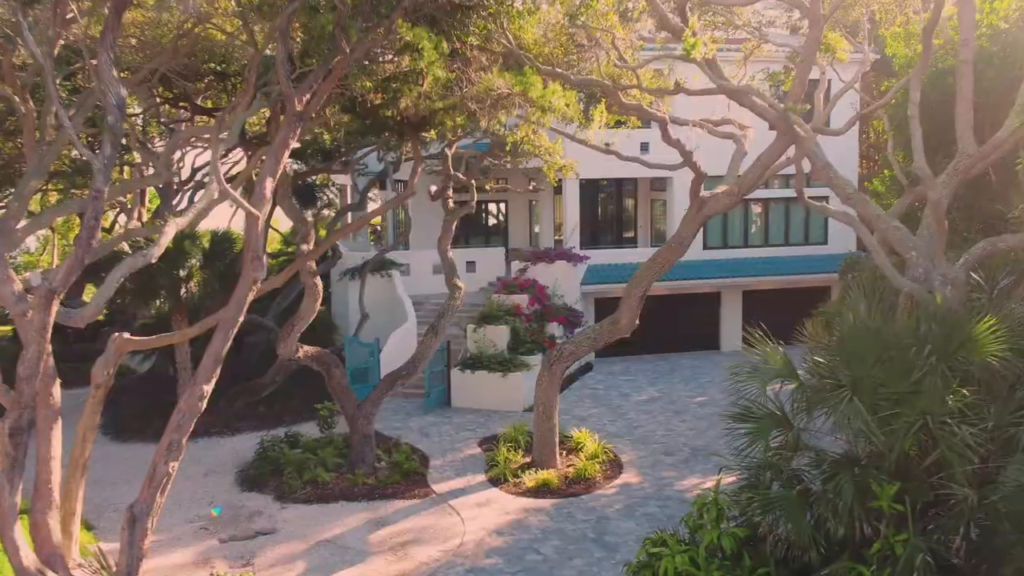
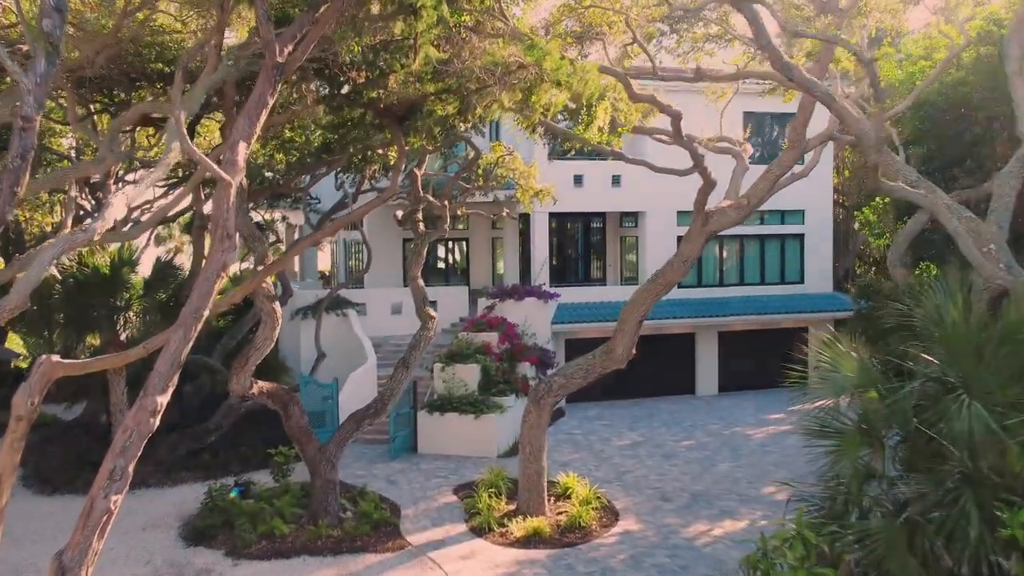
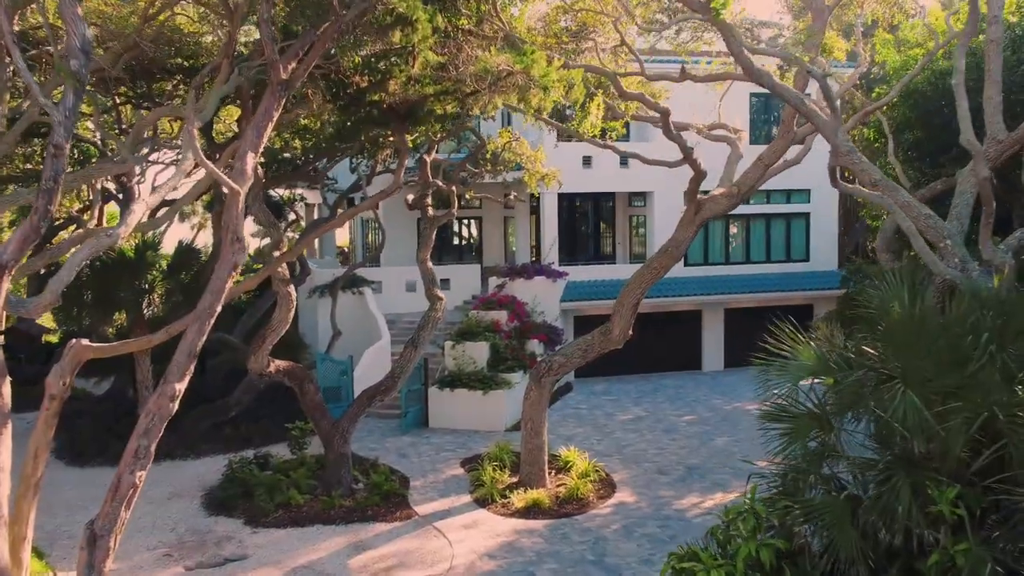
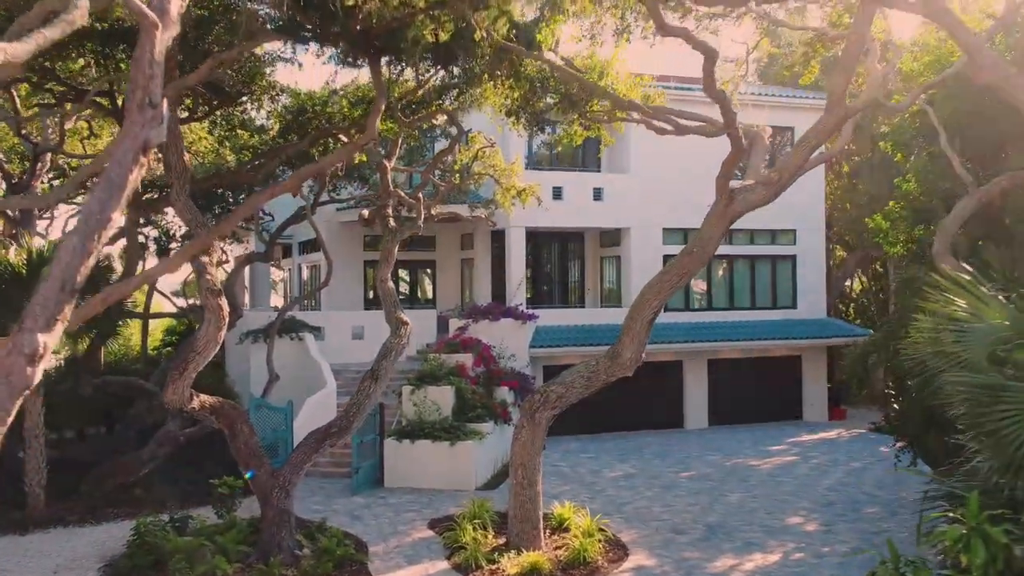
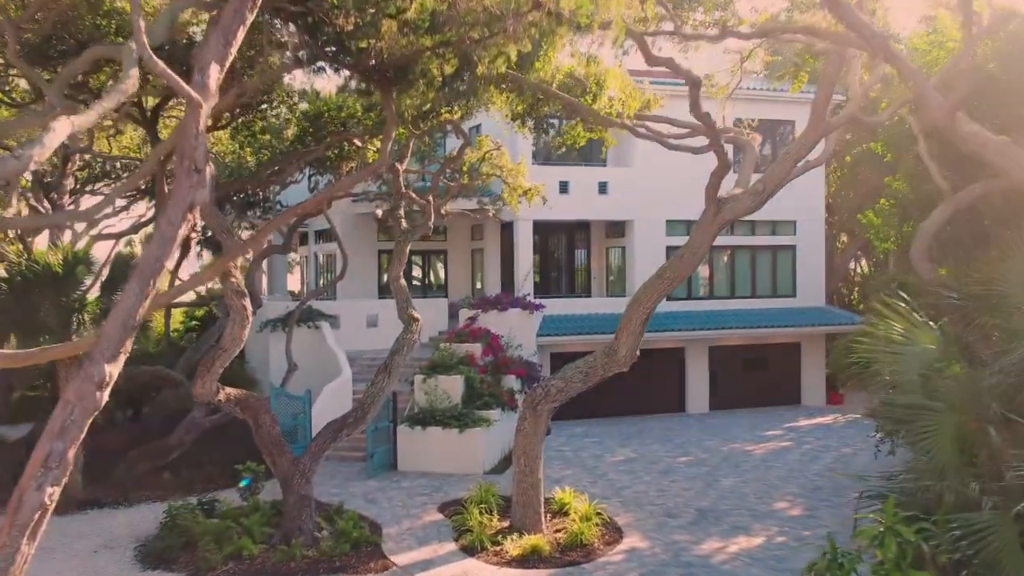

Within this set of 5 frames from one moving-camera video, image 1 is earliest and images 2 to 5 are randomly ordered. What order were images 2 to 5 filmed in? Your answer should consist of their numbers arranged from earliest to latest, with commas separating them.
3, 2, 5, 4
